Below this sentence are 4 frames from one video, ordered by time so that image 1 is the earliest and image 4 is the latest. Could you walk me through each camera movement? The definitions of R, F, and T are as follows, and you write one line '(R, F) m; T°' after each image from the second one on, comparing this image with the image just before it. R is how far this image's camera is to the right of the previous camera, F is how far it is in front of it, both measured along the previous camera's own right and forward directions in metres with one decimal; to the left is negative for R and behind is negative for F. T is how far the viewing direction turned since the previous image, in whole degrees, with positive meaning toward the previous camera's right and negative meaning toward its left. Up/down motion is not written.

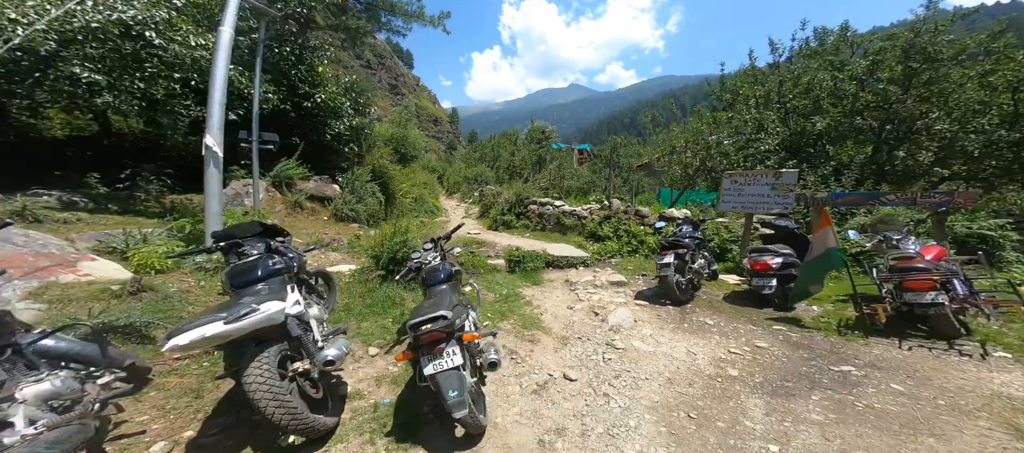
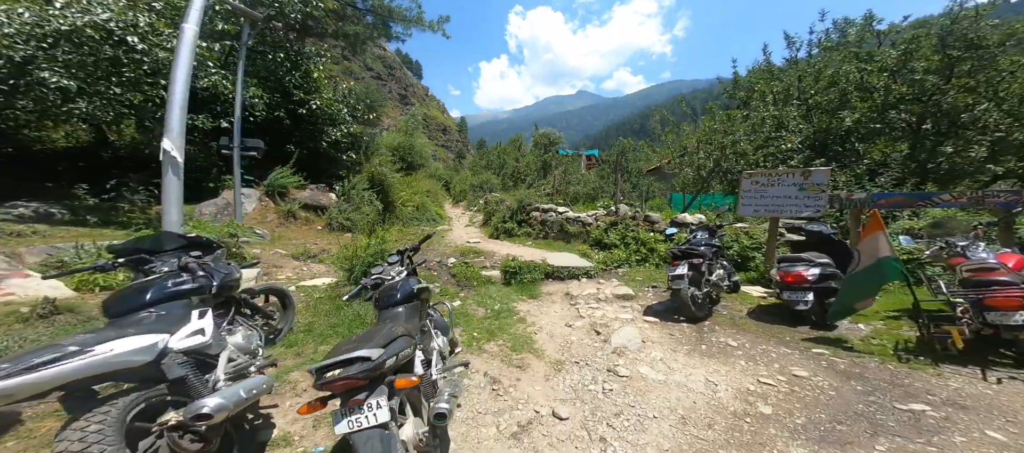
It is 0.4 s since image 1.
(+0.3, +0.6) m; -2°
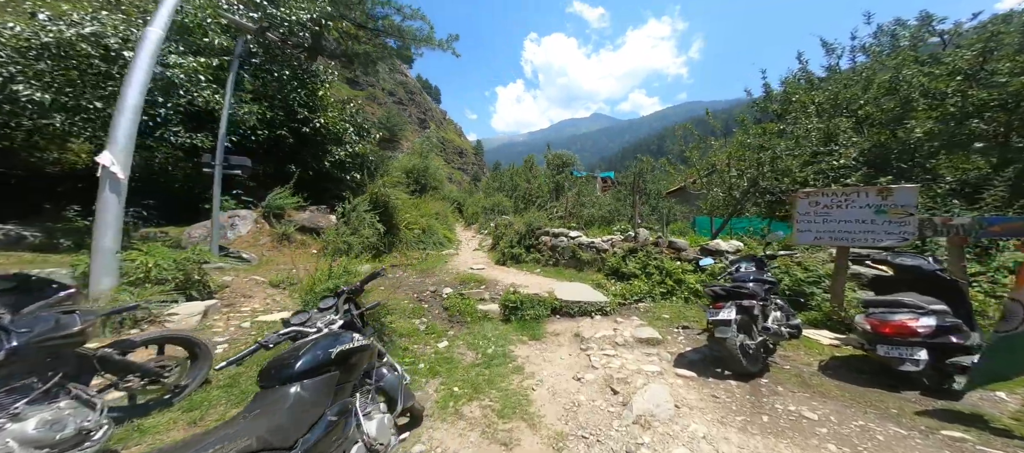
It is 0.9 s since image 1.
(+0.3, +1.0) m; -3°
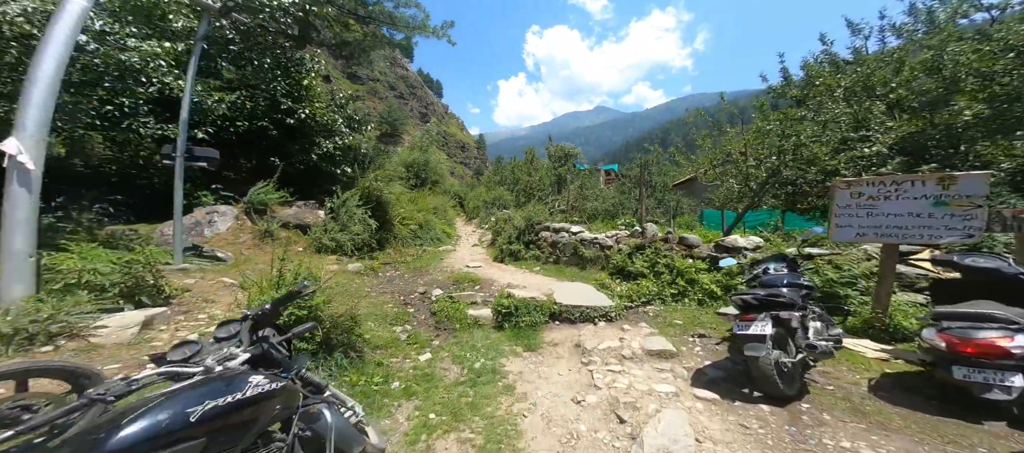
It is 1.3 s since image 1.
(+0.2, +0.7) m; -1°
